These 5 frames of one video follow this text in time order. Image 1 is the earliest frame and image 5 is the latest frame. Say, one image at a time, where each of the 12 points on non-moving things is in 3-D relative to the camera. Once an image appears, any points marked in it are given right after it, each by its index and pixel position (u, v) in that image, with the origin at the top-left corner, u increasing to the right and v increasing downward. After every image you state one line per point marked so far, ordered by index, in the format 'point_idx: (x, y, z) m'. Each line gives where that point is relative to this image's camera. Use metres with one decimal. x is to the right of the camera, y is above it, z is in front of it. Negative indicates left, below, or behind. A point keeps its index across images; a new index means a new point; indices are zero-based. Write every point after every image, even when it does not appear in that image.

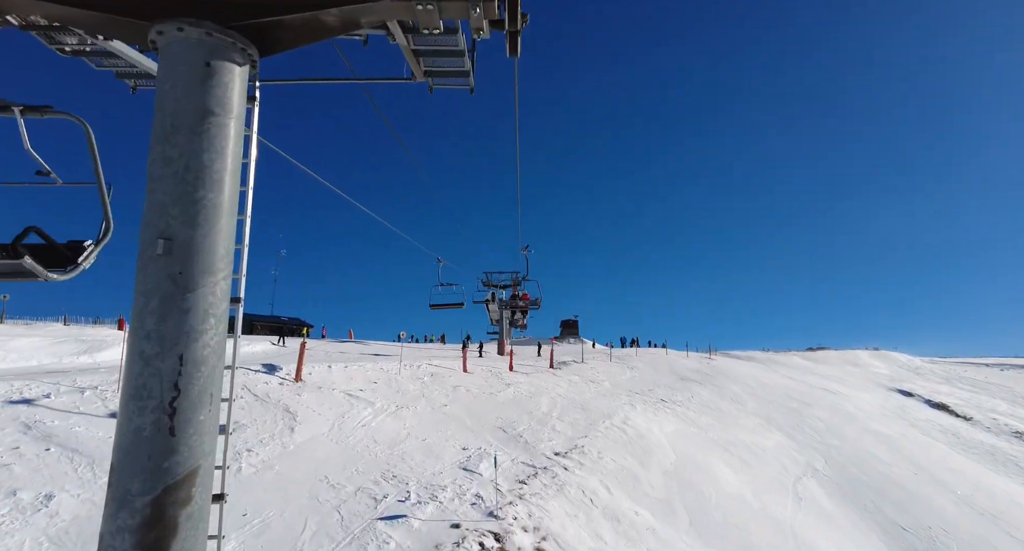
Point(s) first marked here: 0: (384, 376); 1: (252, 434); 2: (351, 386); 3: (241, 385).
0: (-4.5, -3.6, +18.4) m
1: (-5.6, -3.4, +11.3) m
2: (-5.1, -3.5, +16.4) m
3: (-7.1, -2.9, +13.7) m
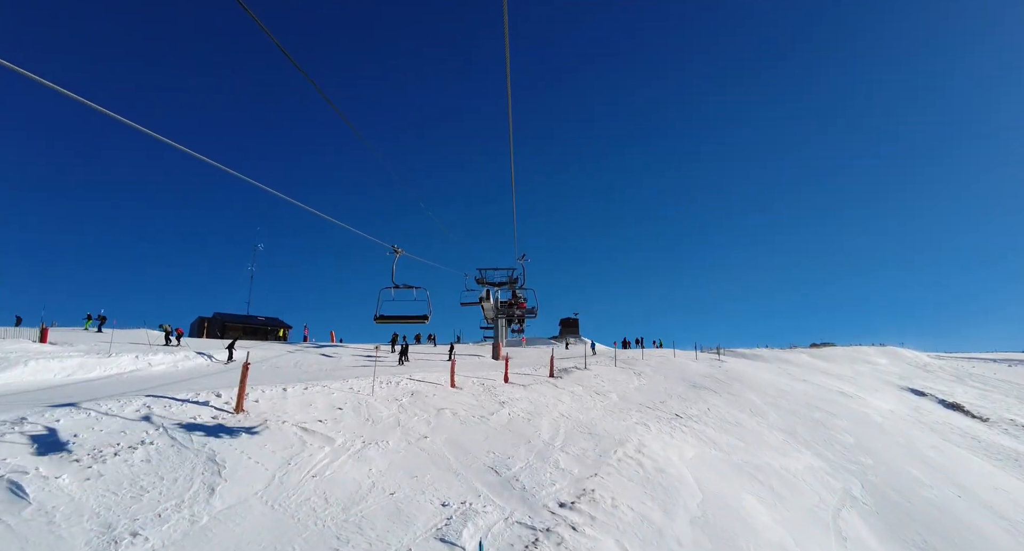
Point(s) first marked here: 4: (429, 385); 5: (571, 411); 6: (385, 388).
0: (-4.7, -3.7, +15.4) m
1: (-5.8, -3.6, +8.3) m
2: (-5.2, -3.6, +13.3) m
3: (-7.3, -3.0, +10.6) m
4: (-3.0, -4.0, +18.8) m
5: (+2.3, -5.2, +19.8) m
6: (-4.2, -3.7, +17.0) m
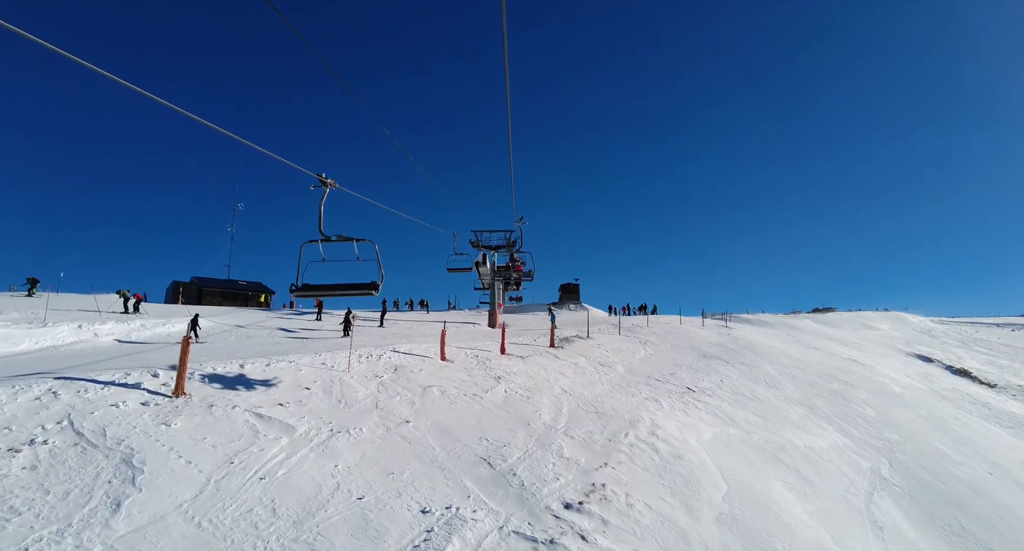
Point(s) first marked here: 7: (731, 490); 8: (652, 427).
0: (-4.8, -2.6, +13.3) m
1: (-5.8, -3.0, +6.2) m
2: (-5.3, -2.7, +11.2) m
3: (-7.3, -2.3, +8.5) m
4: (-3.1, -2.7, +16.7) m
5: (+2.2, -3.8, +17.9) m
6: (-4.3, -2.5, +14.9) m
7: (+5.6, -5.4, +13.1) m
8: (+4.1, -4.5, +15.3) m
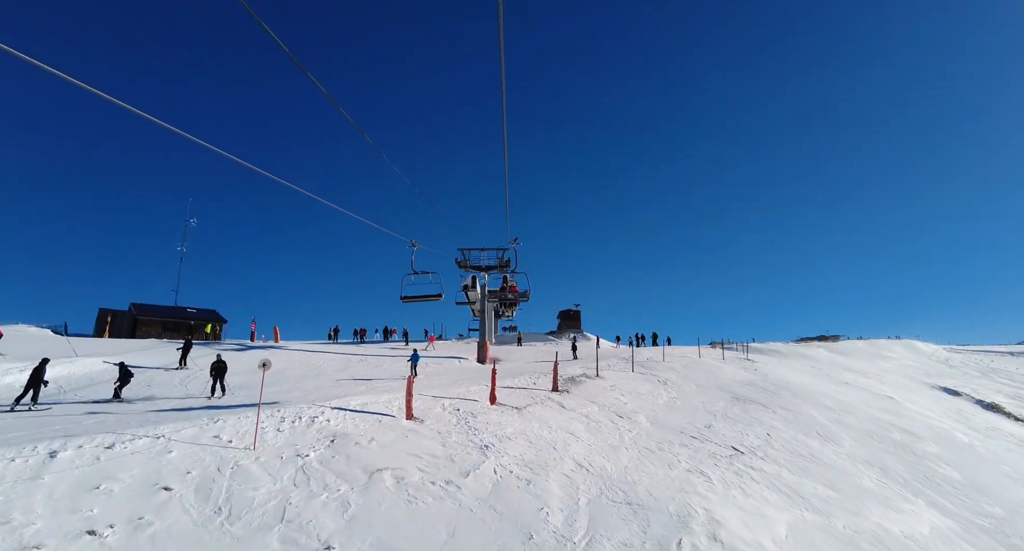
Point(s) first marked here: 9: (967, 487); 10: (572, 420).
0: (-4.9, -3.1, +8.4) m
1: (-5.9, -3.1, +1.2) m
2: (-5.4, -3.0, +6.3) m
3: (-7.4, -2.5, +3.5) m
4: (-3.3, -3.3, +11.8) m
5: (+2.0, -4.5, +13.0) m
6: (-4.4, -3.1, +10.1) m
7: (+5.4, -5.9, +8.2) m
8: (+4.0, -5.0, +10.4) m
9: (+15.9, -7.5, +18.2) m
10: (+1.8, -4.4, +15.6) m
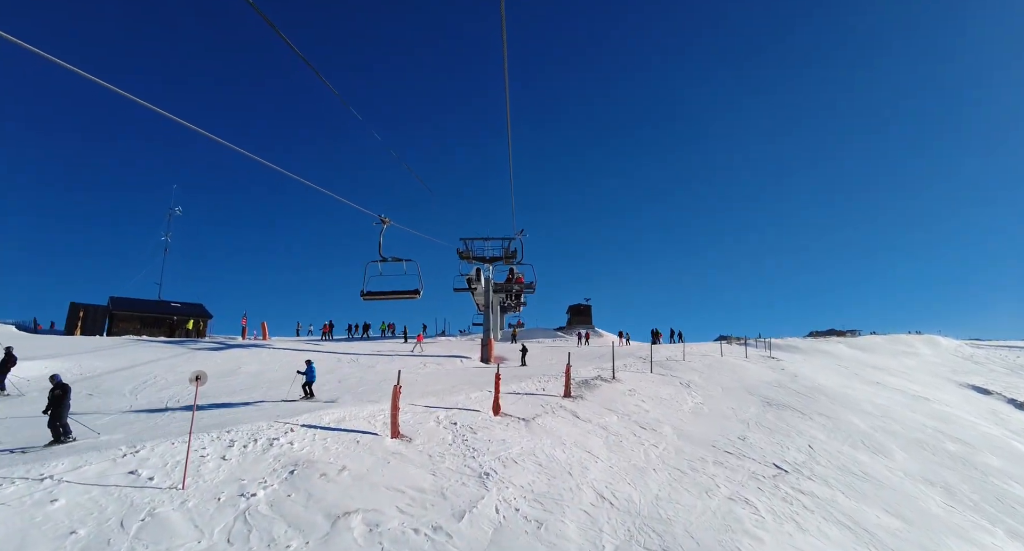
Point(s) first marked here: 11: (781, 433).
0: (-4.8, -2.9, +6.2) m
1: (-5.9, -3.0, -0.9) m
2: (-5.3, -2.9, +4.2) m
3: (-7.4, -2.4, +1.4) m
4: (-3.2, -3.1, +9.6) m
5: (+2.1, -4.3, +10.8) m
6: (-4.3, -2.9, +7.9) m
7: (+5.5, -5.7, +6.0) m
8: (+4.1, -4.8, +8.1) m
9: (+16.1, -7.2, +15.8) m
10: (+2.0, -4.1, +13.4) m
11: (+9.0, -5.2, +17.4) m
